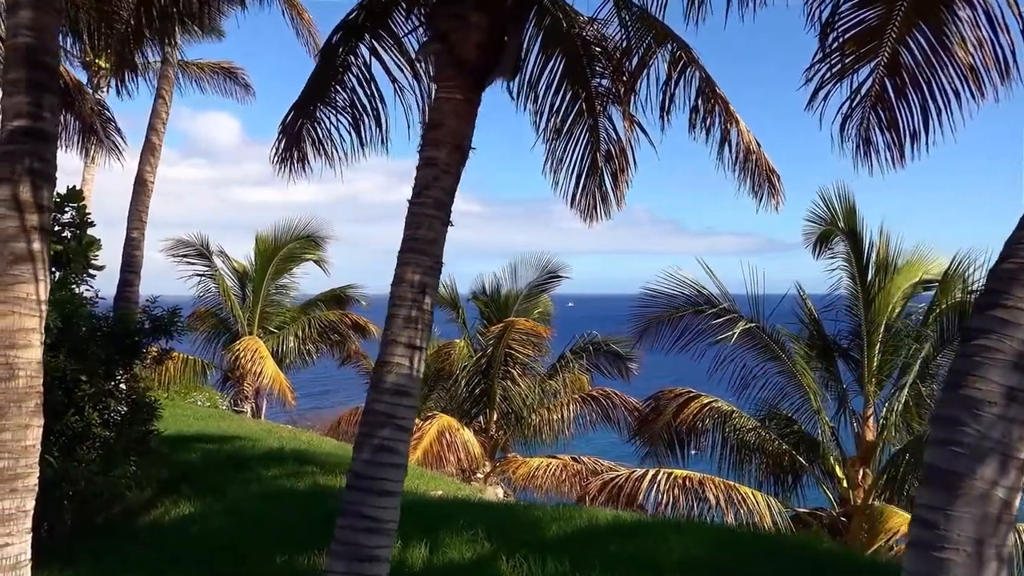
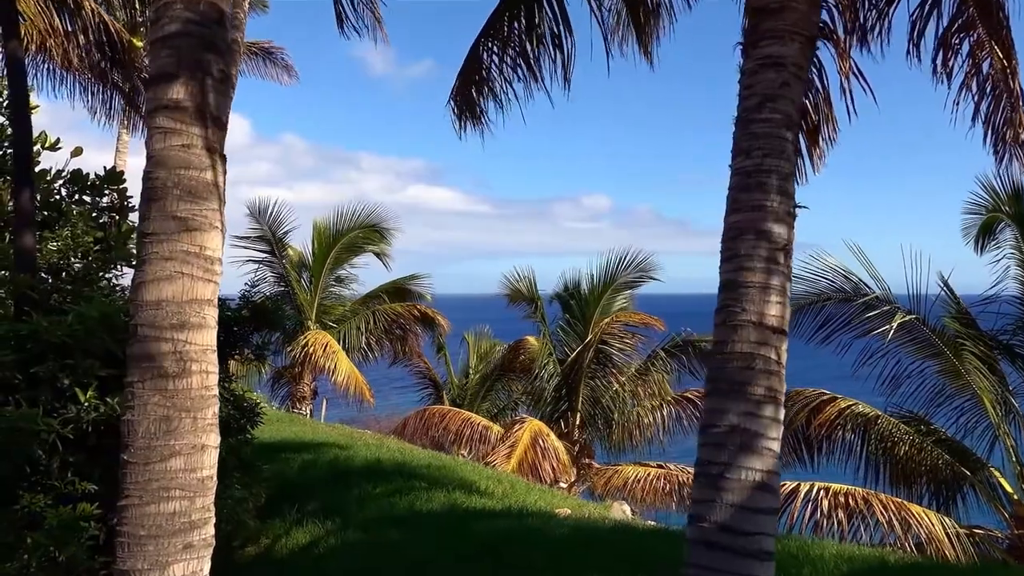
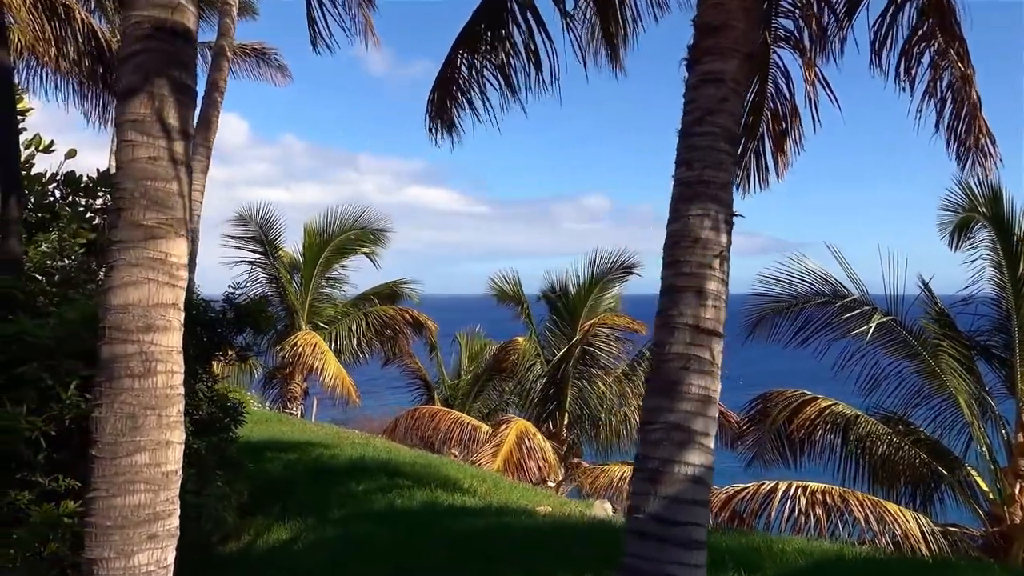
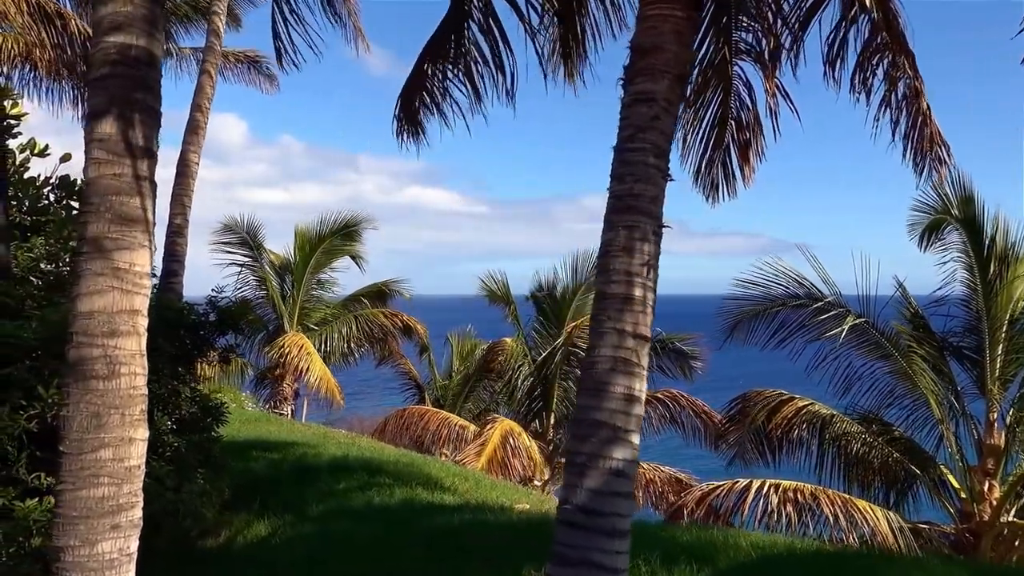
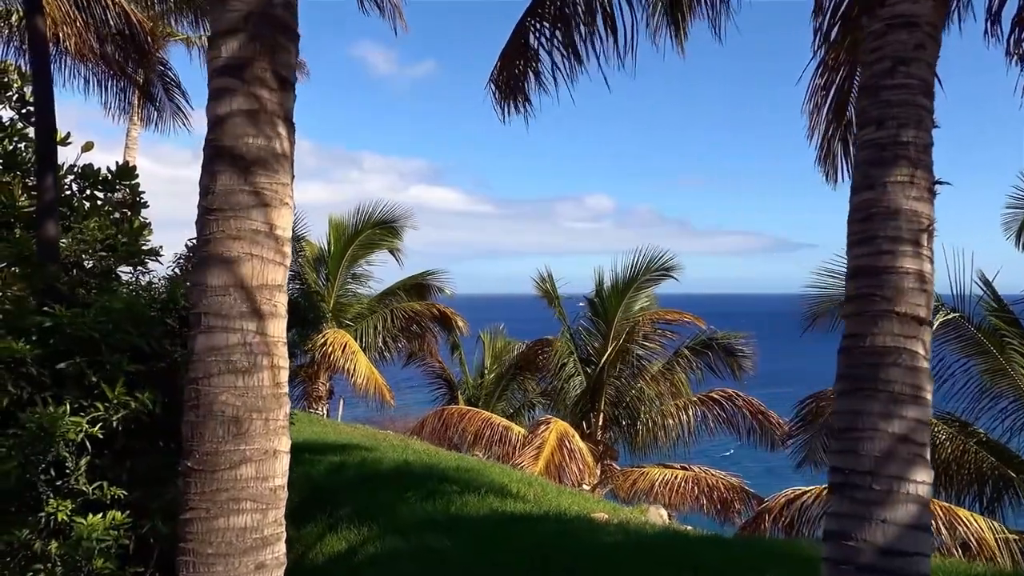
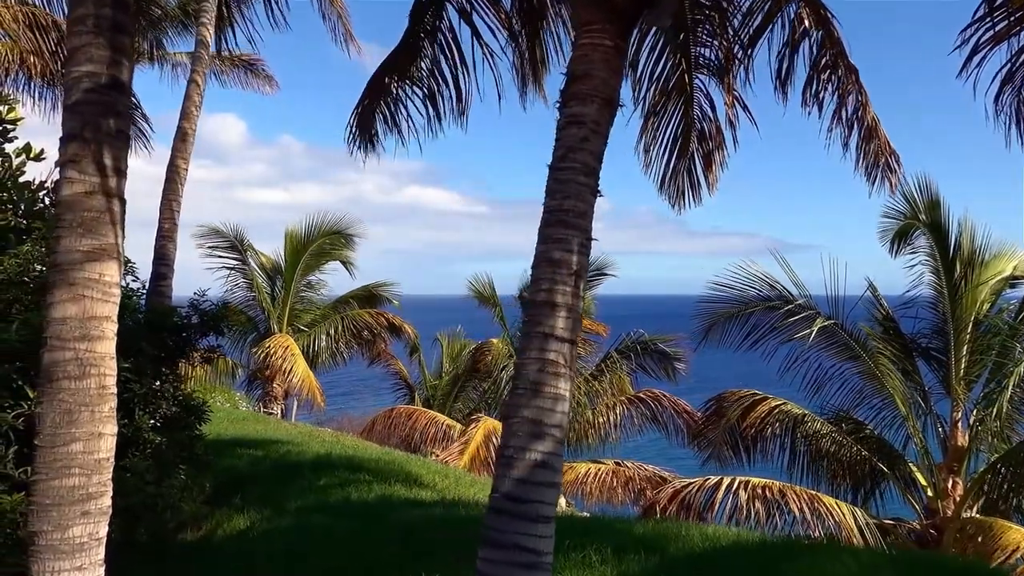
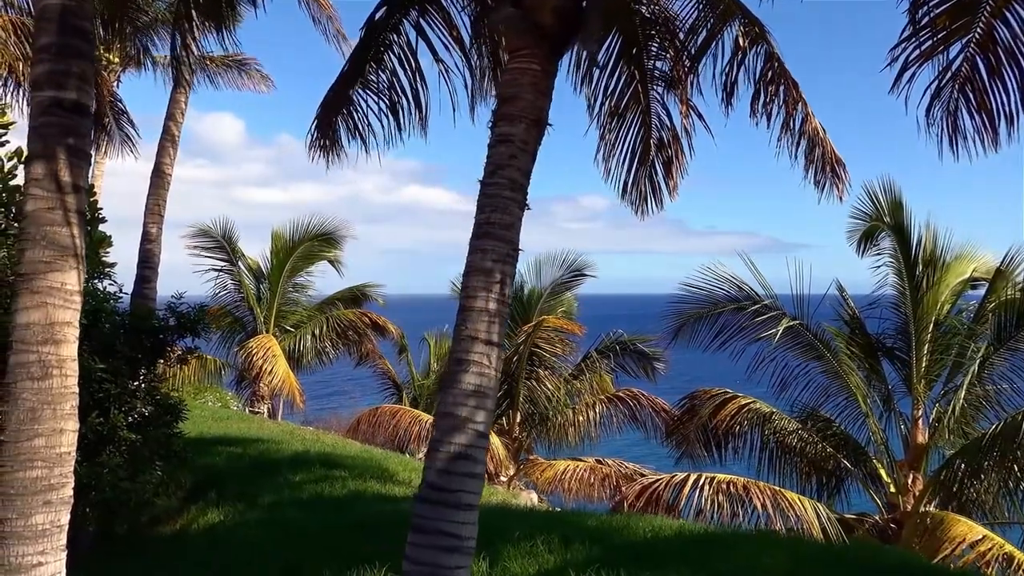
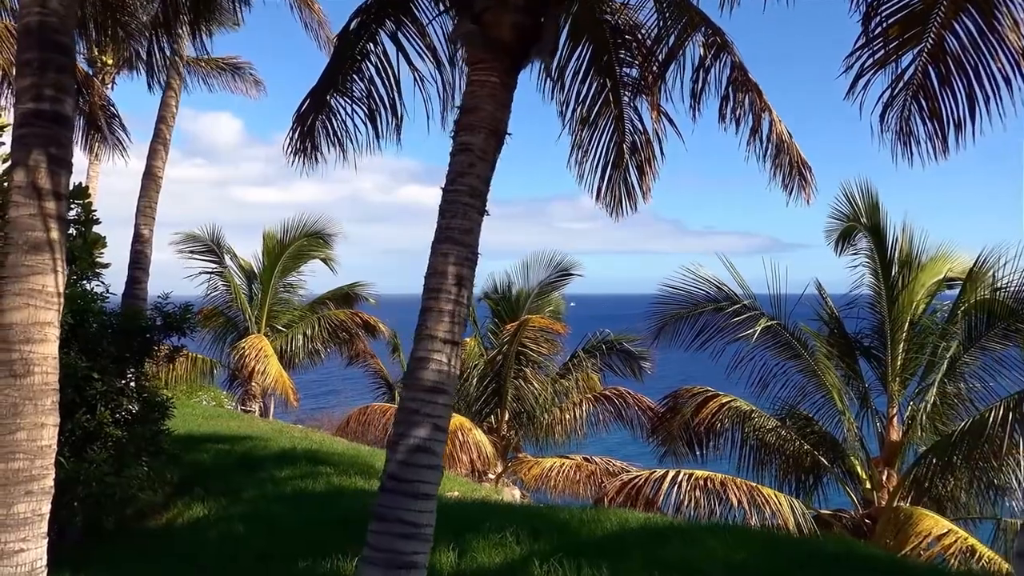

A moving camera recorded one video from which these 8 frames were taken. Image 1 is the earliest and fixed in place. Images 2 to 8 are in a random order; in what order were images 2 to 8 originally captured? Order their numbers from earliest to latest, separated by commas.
8, 7, 6, 4, 3, 2, 5
